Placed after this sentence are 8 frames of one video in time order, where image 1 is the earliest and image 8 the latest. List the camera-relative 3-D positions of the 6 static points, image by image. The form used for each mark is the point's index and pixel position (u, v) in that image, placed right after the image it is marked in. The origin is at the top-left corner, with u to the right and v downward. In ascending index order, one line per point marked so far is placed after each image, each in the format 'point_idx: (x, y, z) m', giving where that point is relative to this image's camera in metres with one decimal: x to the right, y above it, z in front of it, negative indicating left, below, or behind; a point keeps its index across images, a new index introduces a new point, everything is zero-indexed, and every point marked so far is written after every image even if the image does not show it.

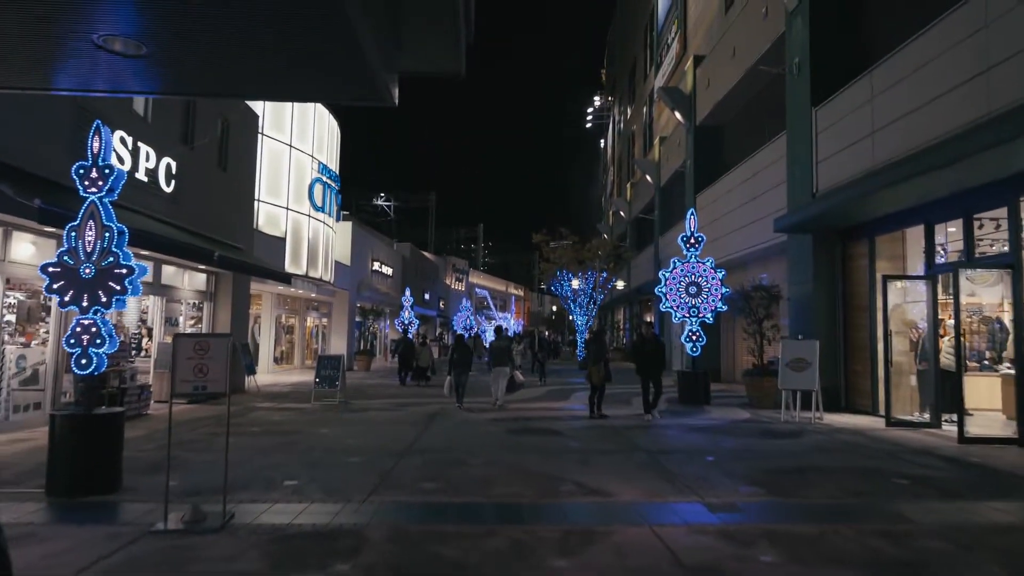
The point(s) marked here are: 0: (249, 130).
0: (-7.1, +4.3, +17.9) m
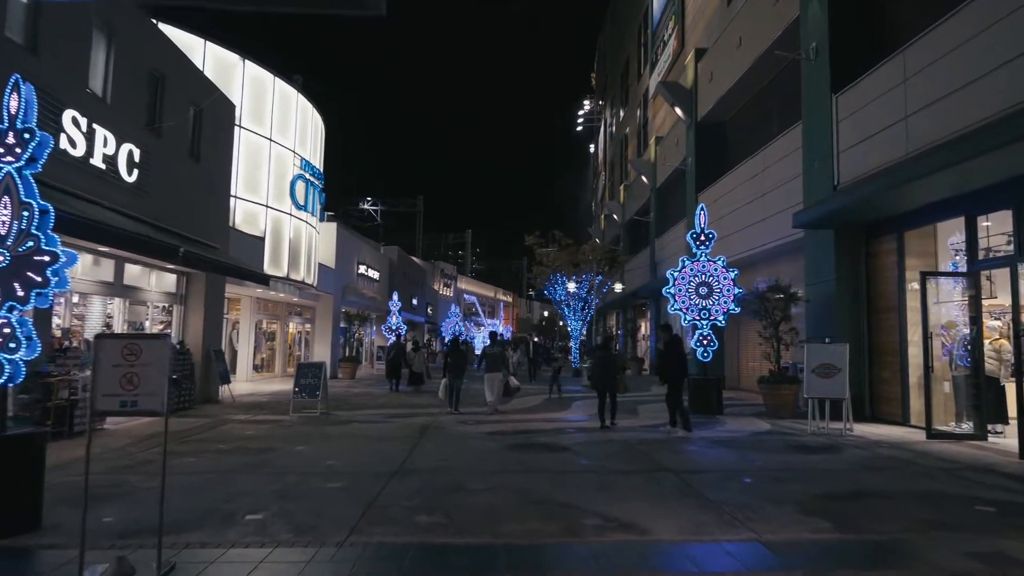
0: (-7.2, +4.2, +16.6) m
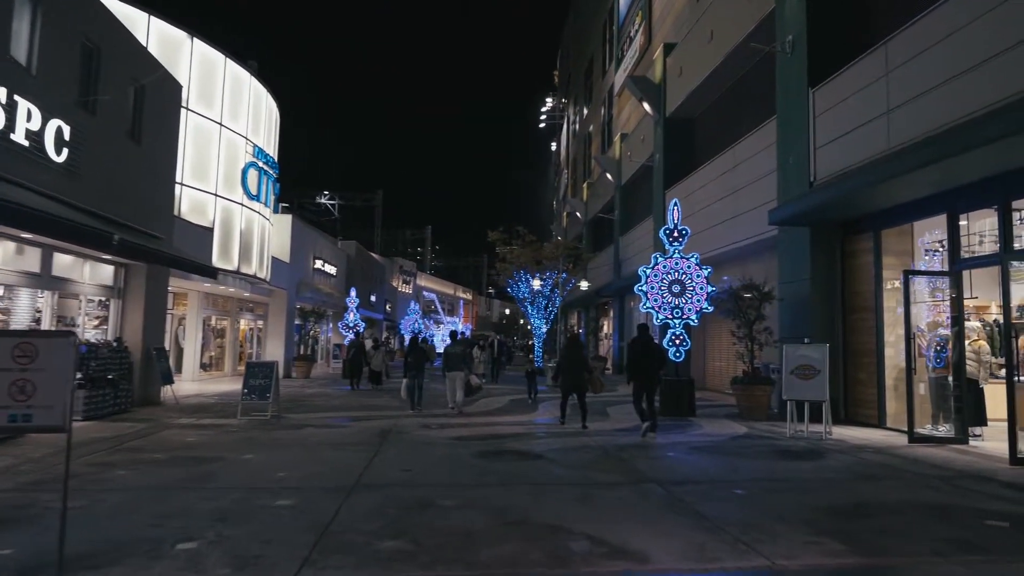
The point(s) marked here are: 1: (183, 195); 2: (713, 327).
0: (-8.0, +4.4, +15.4) m
1: (-8.7, +2.5, +17.6) m
2: (+5.6, -1.1, +18.5) m
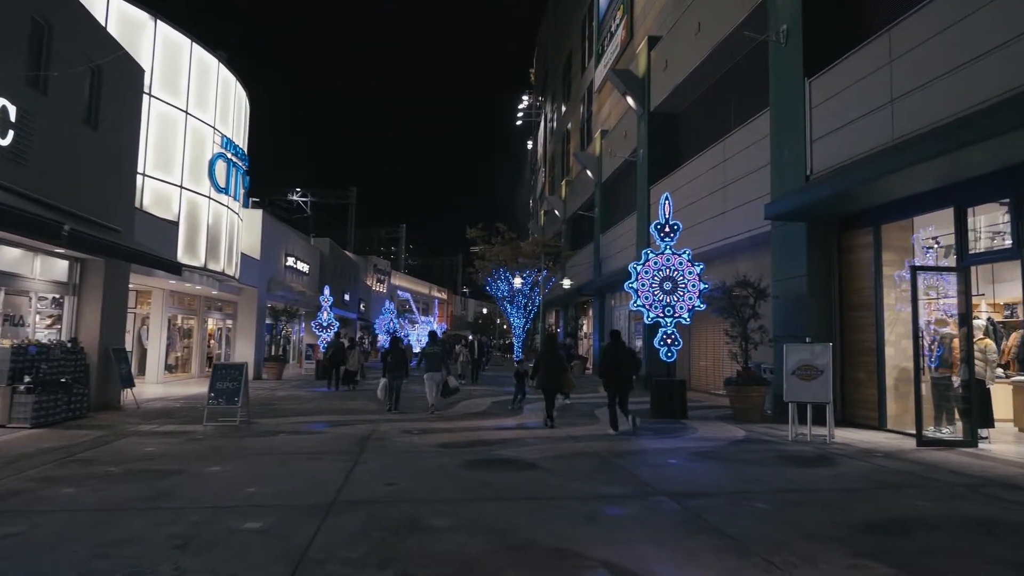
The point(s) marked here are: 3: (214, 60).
0: (-8.3, +4.4, +14.4) m
1: (-9.1, +2.5, +16.6) m
2: (+5.1, -1.1, +18.0) m
3: (-8.6, +6.6, +19.2) m
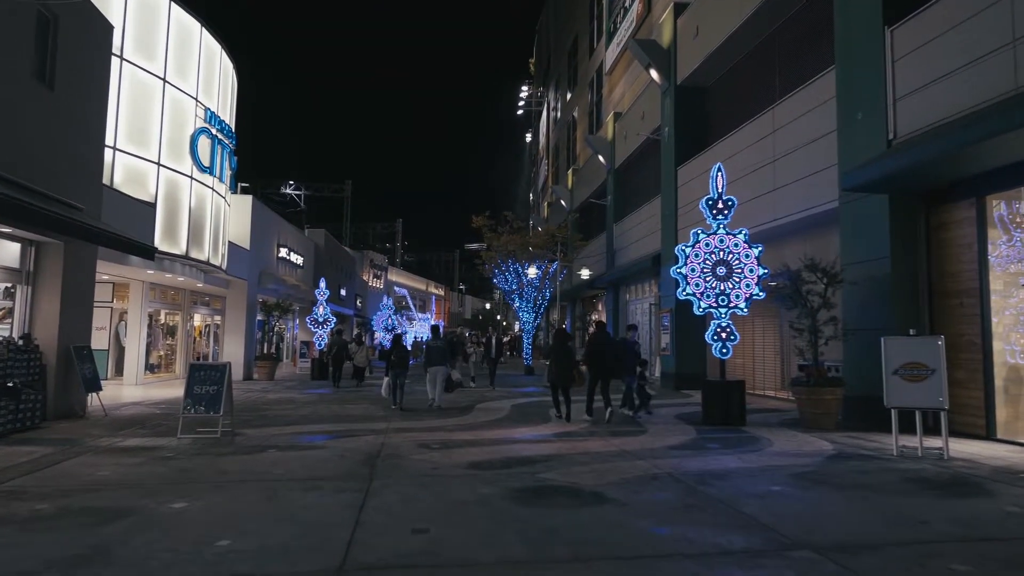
0: (-7.8, +4.7, +12.5) m
1: (-8.6, +2.8, +14.6) m
2: (+5.6, -0.8, +16.2) m
3: (-8.2, +6.8, +17.2) m
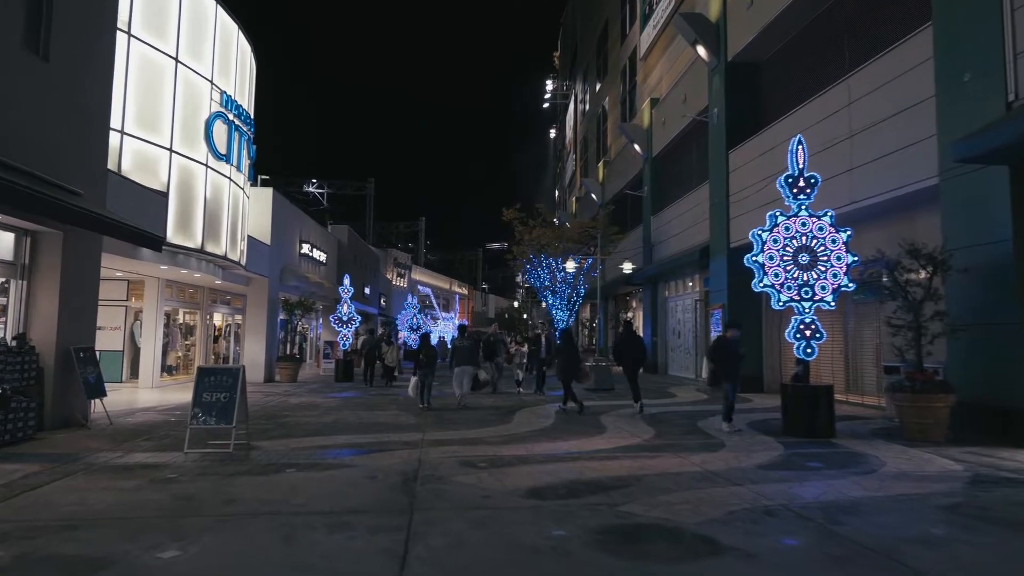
0: (-7.0, +4.7, +11.3) m
1: (-7.8, +2.8, +13.4) m
2: (+6.5, -0.6, +14.6) m
3: (-7.3, +6.9, +16.0) m
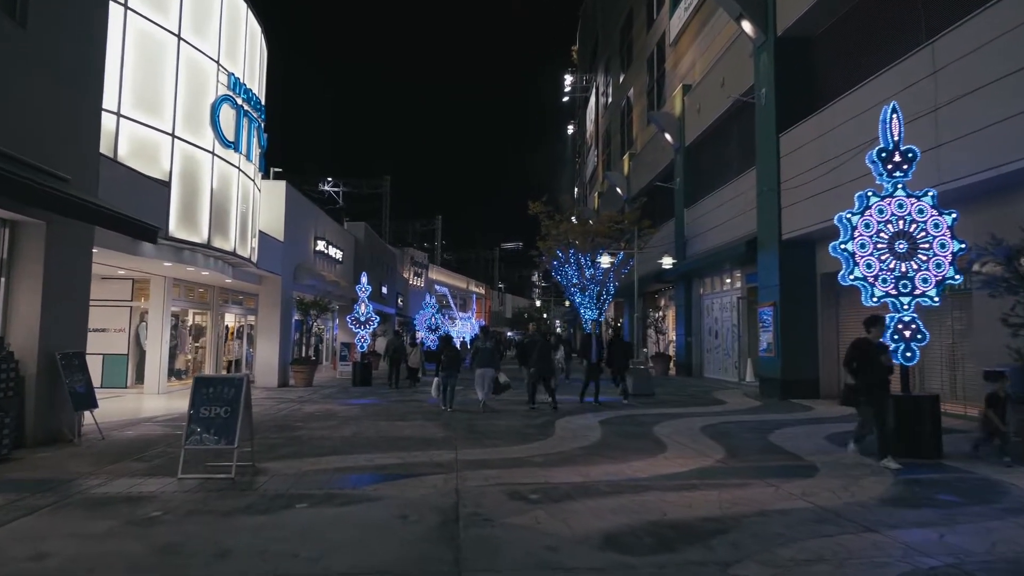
0: (-6.4, +4.8, +10.0) m
1: (-7.1, +2.9, +12.2) m
2: (+7.2, -0.5, +13.0) m
3: (-6.6, +6.9, +14.7) m
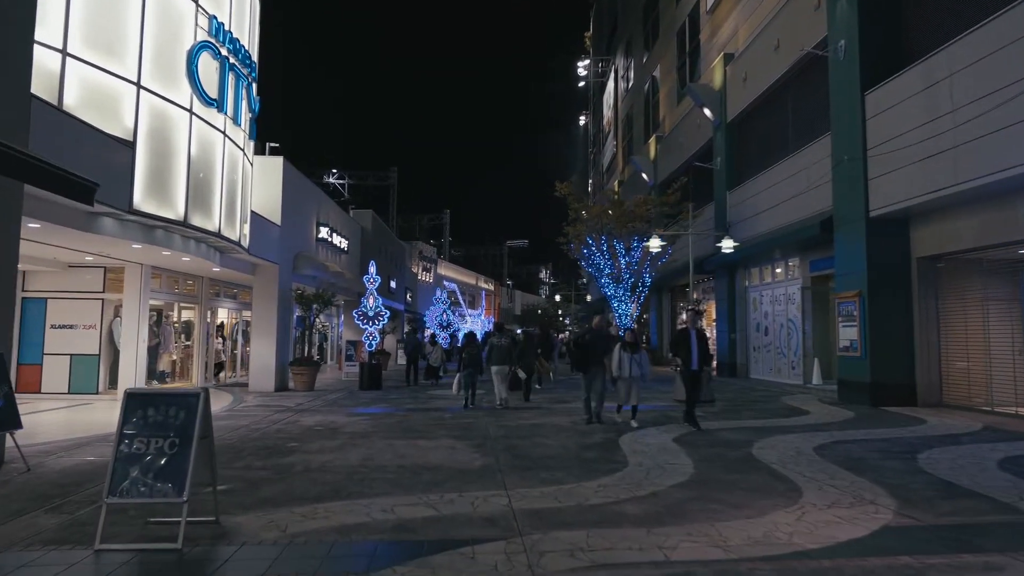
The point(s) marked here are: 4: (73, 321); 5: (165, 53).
0: (-5.7, +5.0, +7.5) m
1: (-6.4, +3.1, +9.7) m
2: (+7.9, -0.2, +10.4) m
3: (-5.8, +7.2, +12.2) m
4: (-10.1, -0.8, +15.2) m
5: (-5.9, +4.0, +11.4) m
